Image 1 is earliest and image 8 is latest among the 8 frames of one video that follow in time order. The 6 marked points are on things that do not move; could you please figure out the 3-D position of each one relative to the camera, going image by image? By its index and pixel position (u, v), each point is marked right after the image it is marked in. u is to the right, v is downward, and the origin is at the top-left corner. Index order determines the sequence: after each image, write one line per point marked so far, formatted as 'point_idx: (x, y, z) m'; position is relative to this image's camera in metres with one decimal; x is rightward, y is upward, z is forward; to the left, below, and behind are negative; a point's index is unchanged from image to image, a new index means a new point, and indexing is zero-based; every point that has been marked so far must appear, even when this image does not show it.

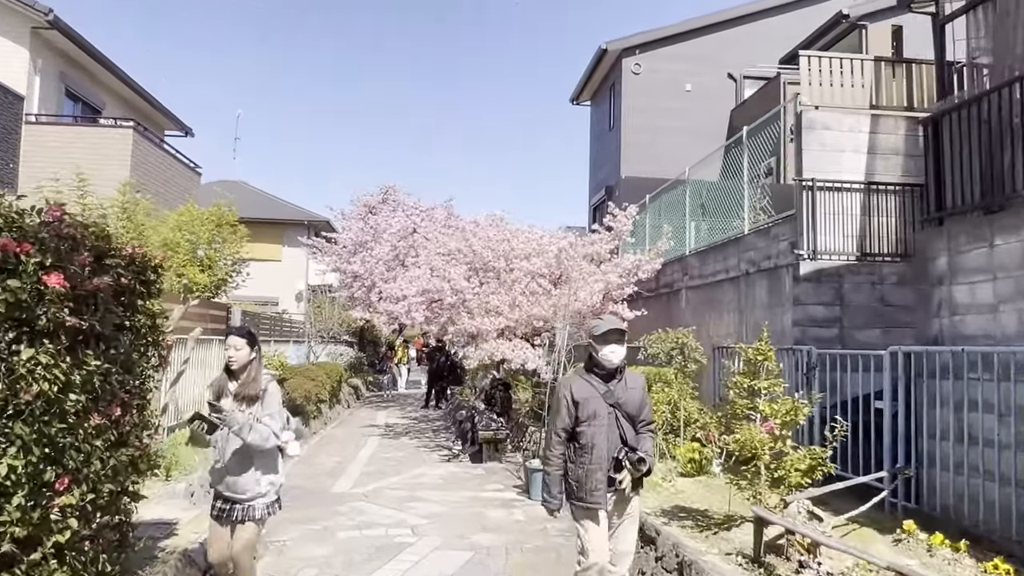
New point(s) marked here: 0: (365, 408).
0: (-3.7, -3.0, +19.9) m
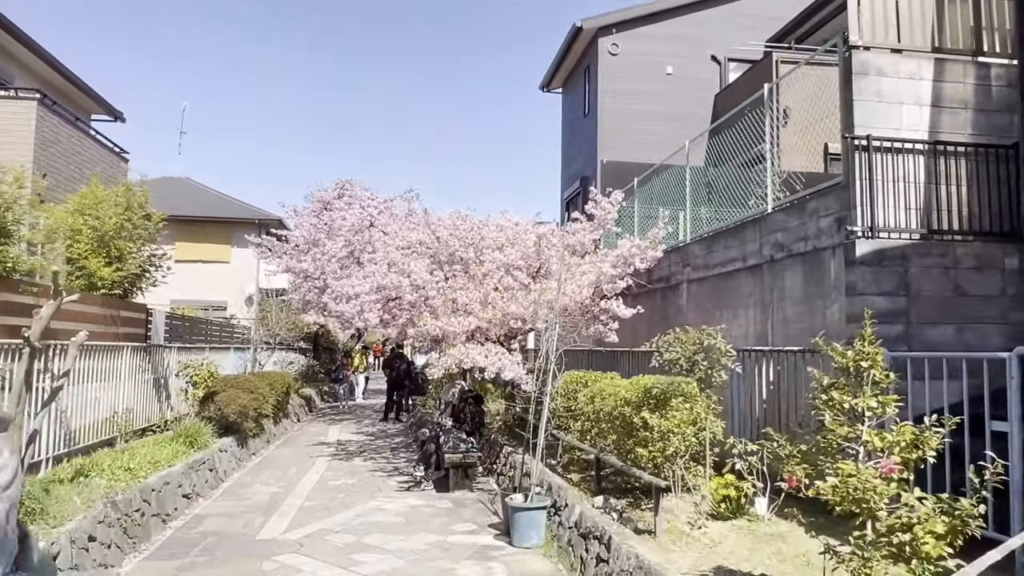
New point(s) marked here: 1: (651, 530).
0: (-4.4, -3.0, +17.9) m
1: (+1.0, -1.7, +5.6) m
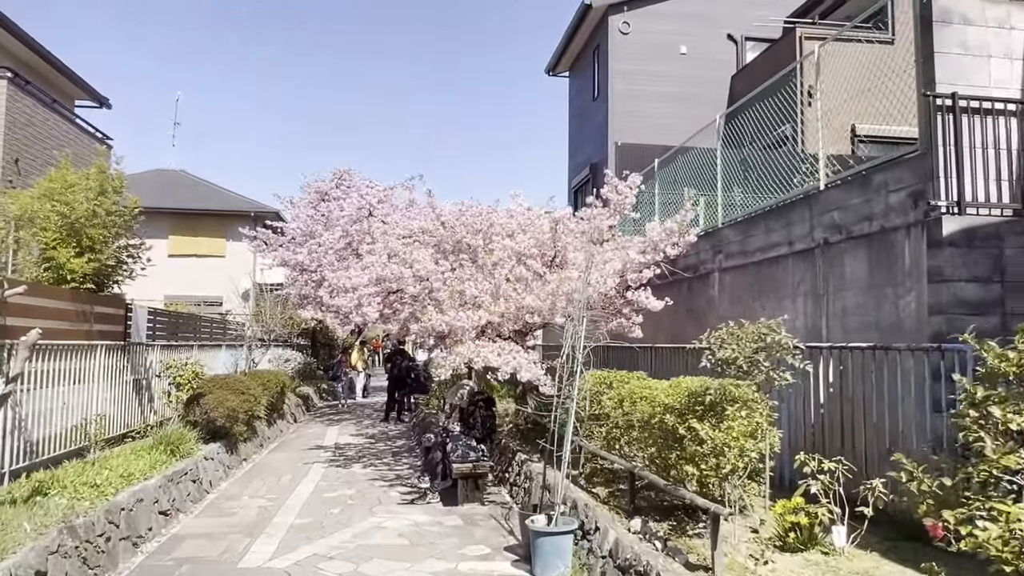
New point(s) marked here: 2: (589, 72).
0: (-4.2, -2.9, +17.0) m
1: (+1.1, -1.6, +4.6) m
2: (+1.9, +5.3, +19.5) m
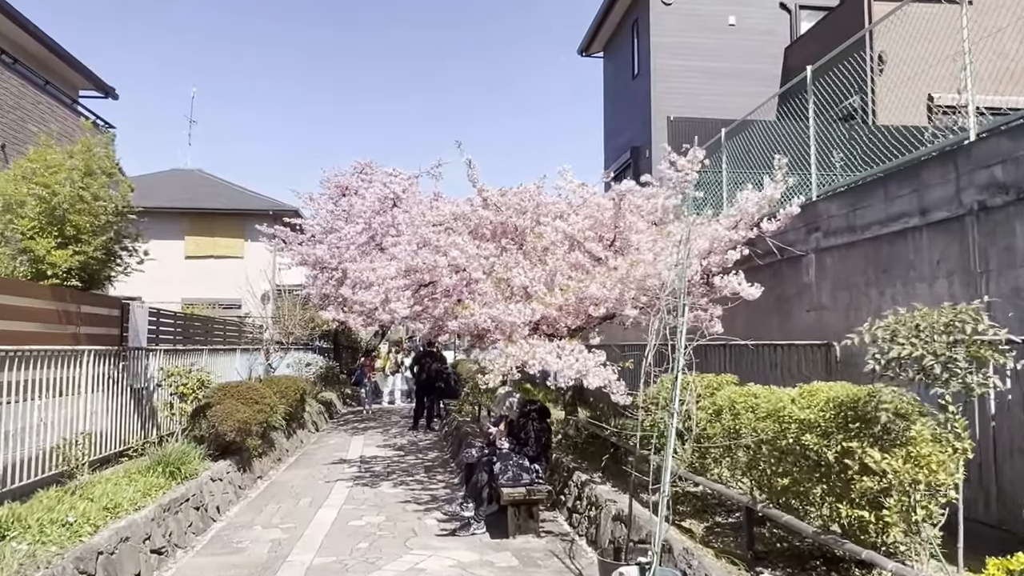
0: (-3.5, -2.8, +15.7) m
1: (+1.6, -1.5, +3.2) m
2: (+2.6, +5.4, +18.1) m
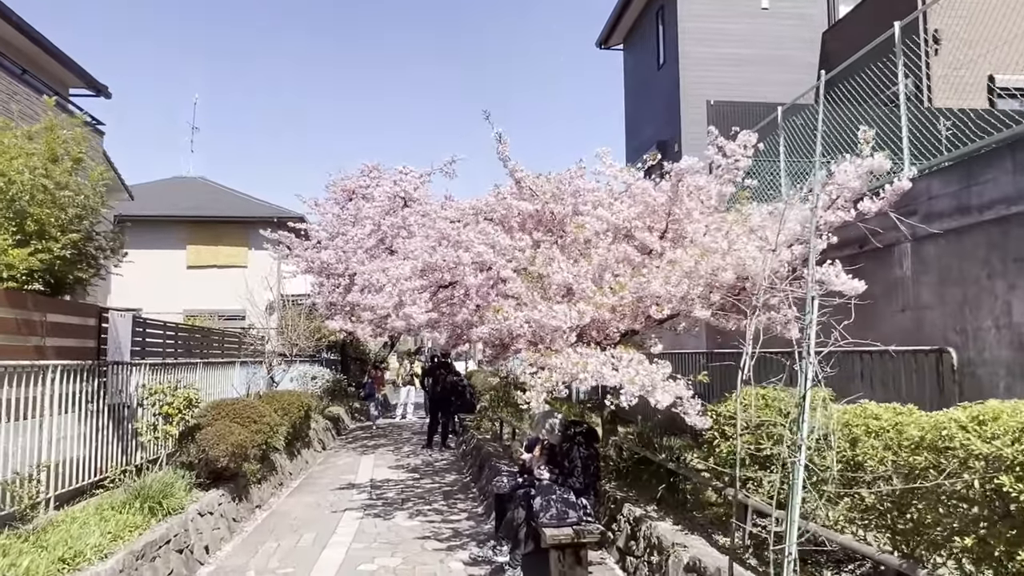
0: (-3.1, -3.0, +14.6) m
1: (+1.8, -1.4, +2.0) m
2: (+3.0, +5.3, +17.0) m
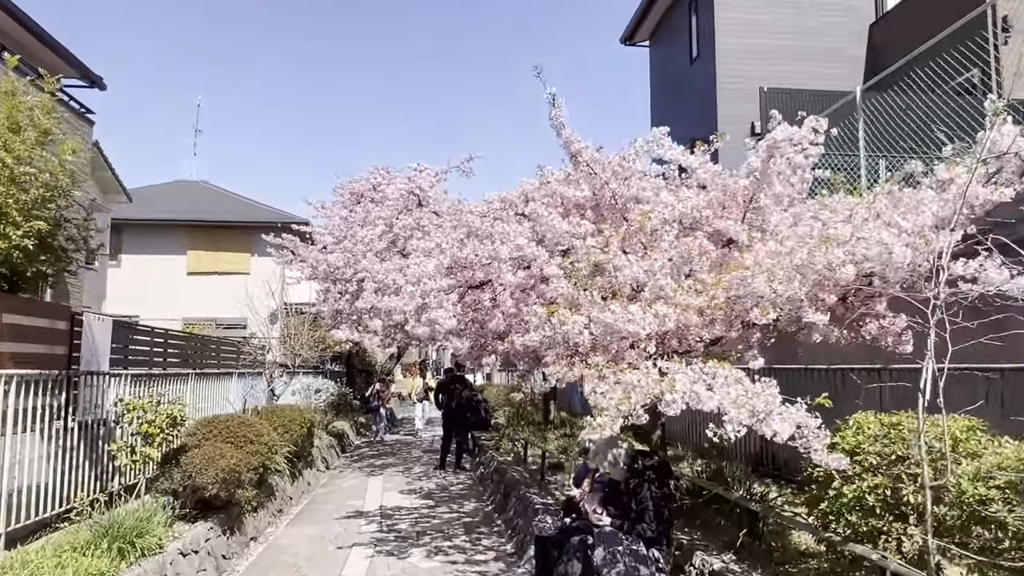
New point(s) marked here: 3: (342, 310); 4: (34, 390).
0: (-2.7, -3.1, +13.4) m
1: (+2.1, -1.3, +0.9) m
2: (+3.4, +5.1, +15.9) m
3: (-3.6, -0.5, +16.6) m
4: (-3.5, -0.8, +5.9) m
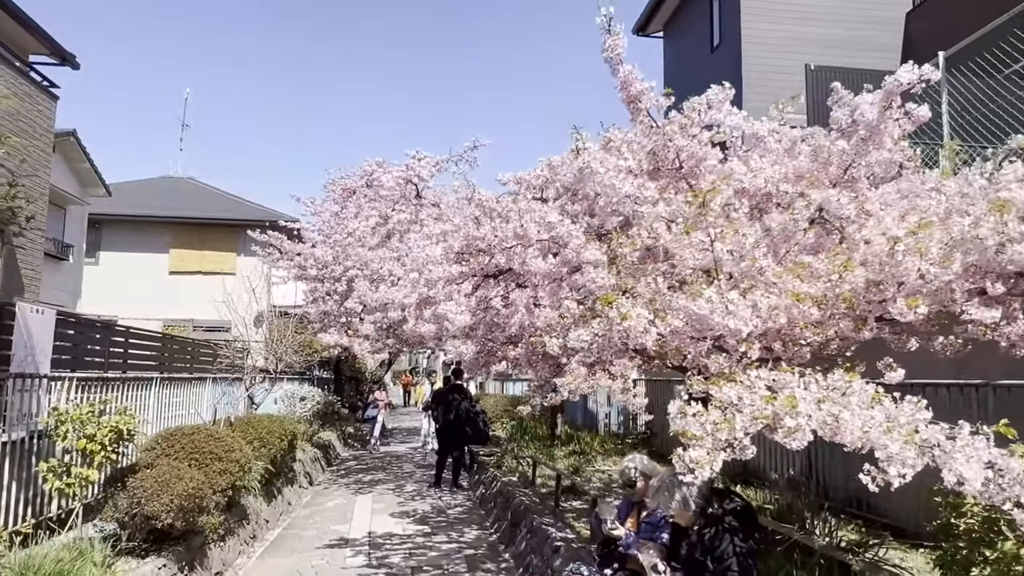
0: (-2.7, -3.1, +12.2) m
1: (+2.3, -1.3, -0.3) m
2: (+3.5, +5.0, +14.8) m
3: (-3.5, -0.5, +15.4) m
4: (-3.4, -0.6, +4.7) m
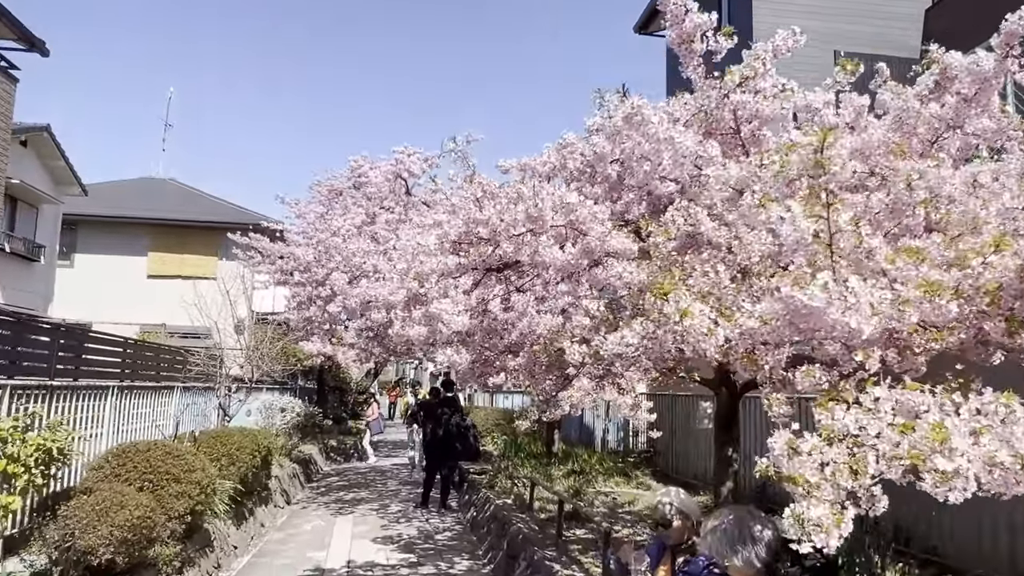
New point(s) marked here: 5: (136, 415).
0: (-2.8, -3.1, +11.2) m
1: (+2.4, -1.2, -1.1) m
2: (+3.5, +4.8, +14.1) m
3: (-3.6, -0.6, +14.5) m
4: (-3.3, -0.6, +3.8) m
5: (-3.8, -1.3, +8.0) m
